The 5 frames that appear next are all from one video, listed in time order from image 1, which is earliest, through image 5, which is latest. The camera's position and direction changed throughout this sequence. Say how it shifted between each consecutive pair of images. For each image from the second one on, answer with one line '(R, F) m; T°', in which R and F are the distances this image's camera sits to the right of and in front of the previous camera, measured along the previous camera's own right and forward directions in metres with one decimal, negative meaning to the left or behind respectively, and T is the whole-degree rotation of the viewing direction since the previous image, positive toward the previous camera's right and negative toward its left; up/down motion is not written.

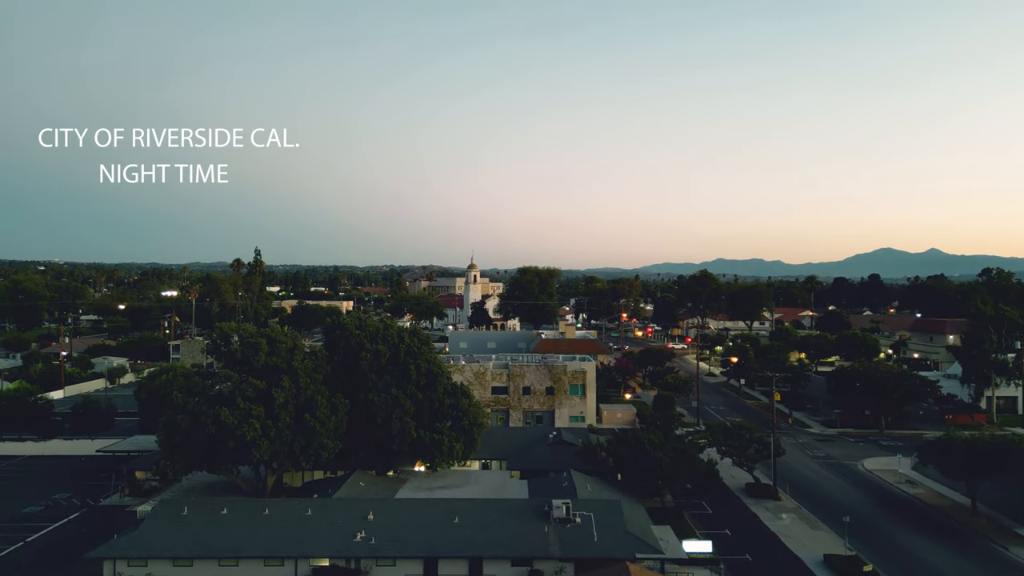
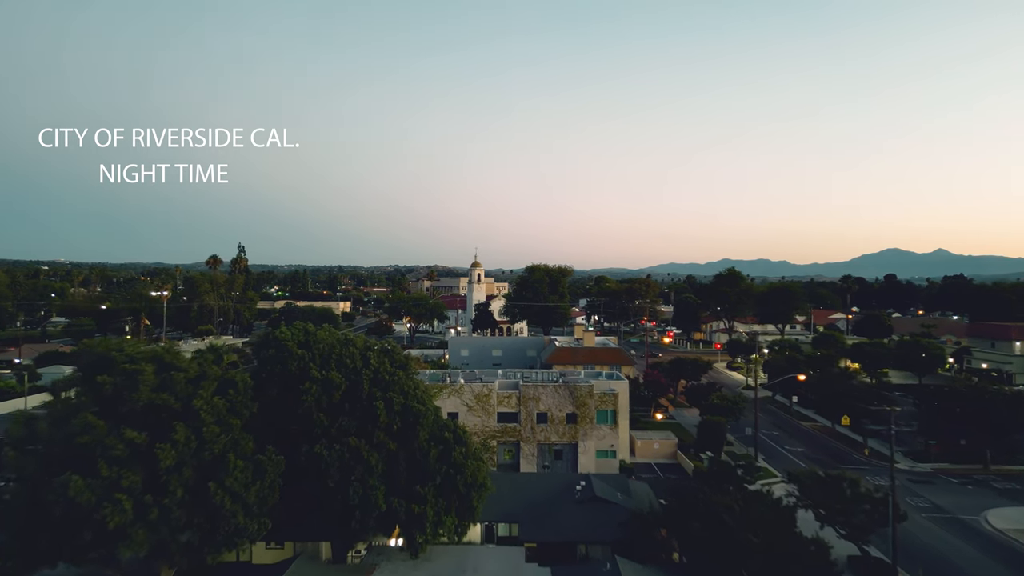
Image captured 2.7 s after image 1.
(-0.4, +8.7) m; -1°
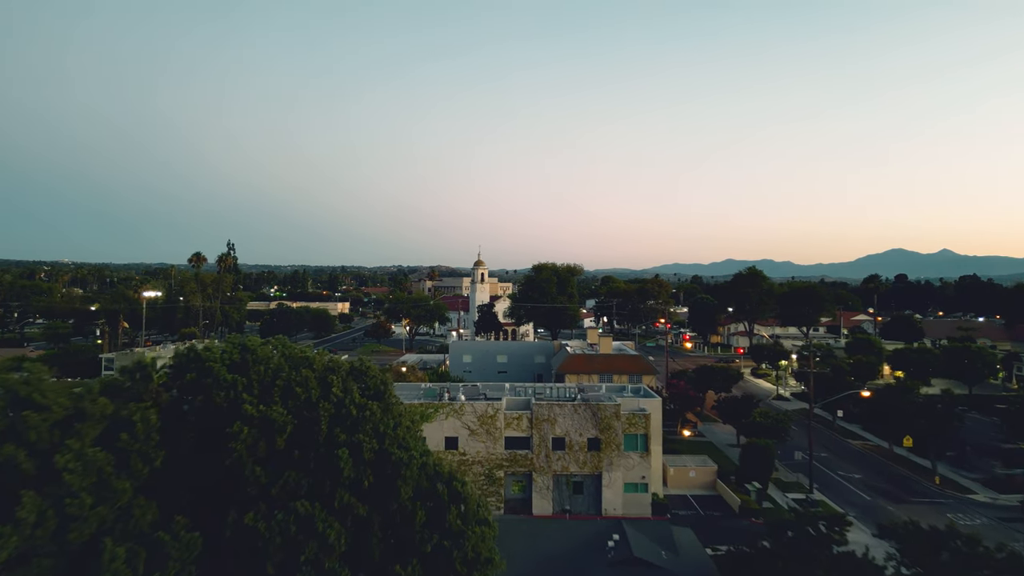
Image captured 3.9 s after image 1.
(-0.4, +5.4) m; 0°
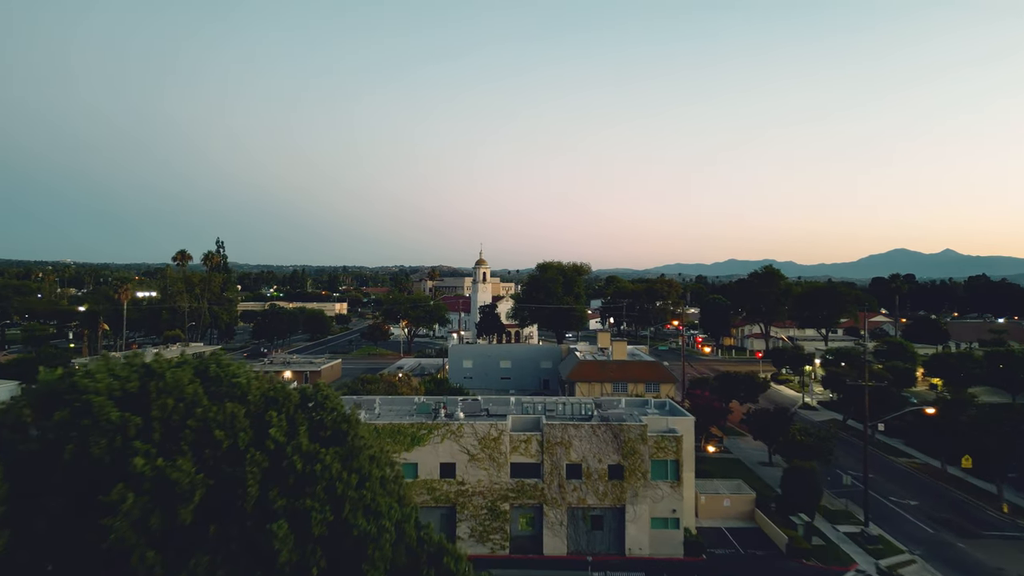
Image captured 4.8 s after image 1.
(-0.2, +4.0) m; 0°
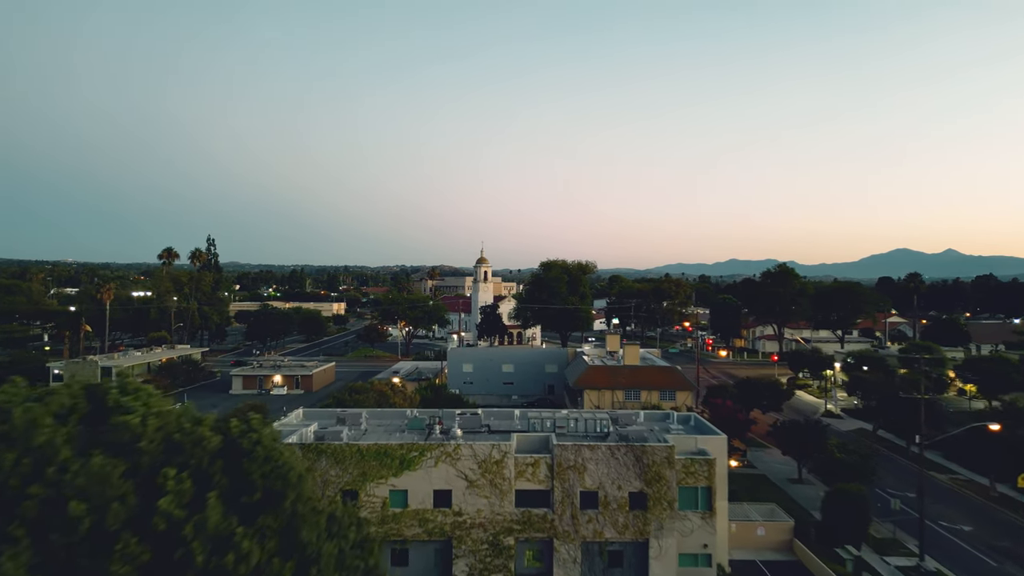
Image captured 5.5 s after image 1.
(-0.1, +3.2) m; 0°
